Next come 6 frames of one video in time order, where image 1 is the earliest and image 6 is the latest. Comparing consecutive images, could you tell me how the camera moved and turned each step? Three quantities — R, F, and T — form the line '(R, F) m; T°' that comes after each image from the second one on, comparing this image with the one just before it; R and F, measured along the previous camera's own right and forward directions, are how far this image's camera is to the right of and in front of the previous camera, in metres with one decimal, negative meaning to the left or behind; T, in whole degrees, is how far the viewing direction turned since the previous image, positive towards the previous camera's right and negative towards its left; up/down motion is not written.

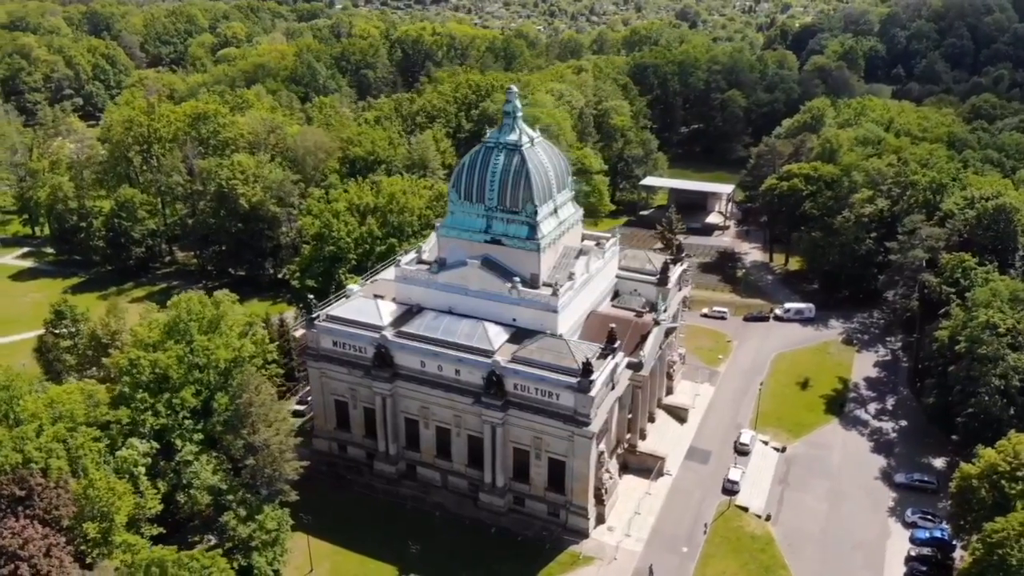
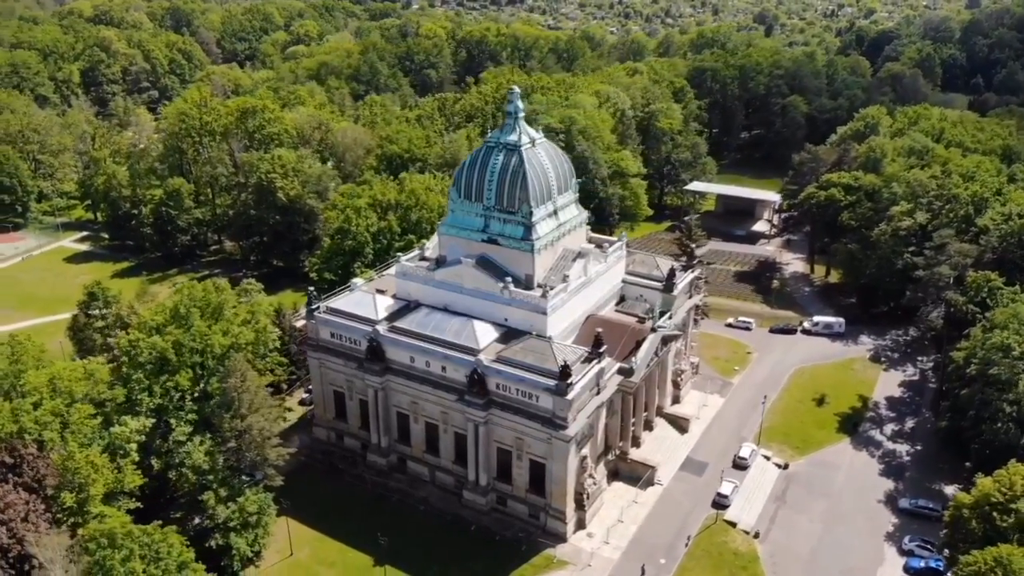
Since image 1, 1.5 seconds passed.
(+6.2, +0.3) m; -5°
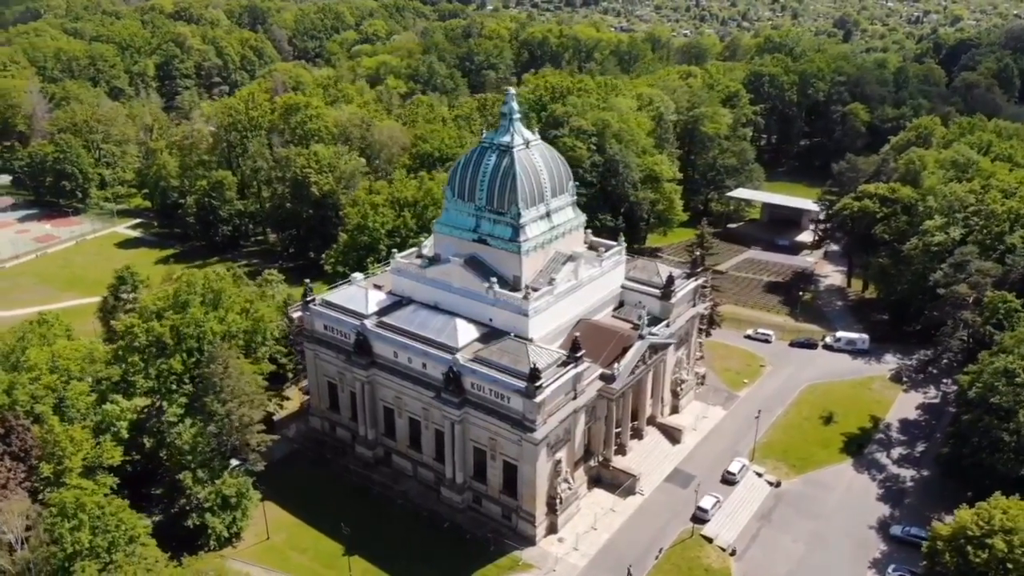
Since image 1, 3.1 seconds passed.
(+6.7, +0.3) m; -5°
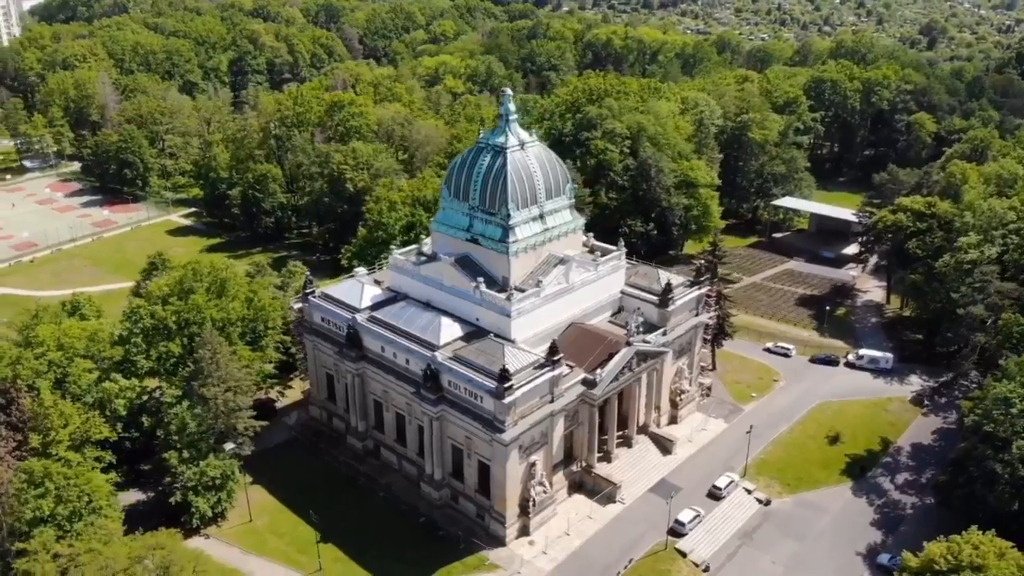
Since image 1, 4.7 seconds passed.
(+6.8, +0.2) m; -5°
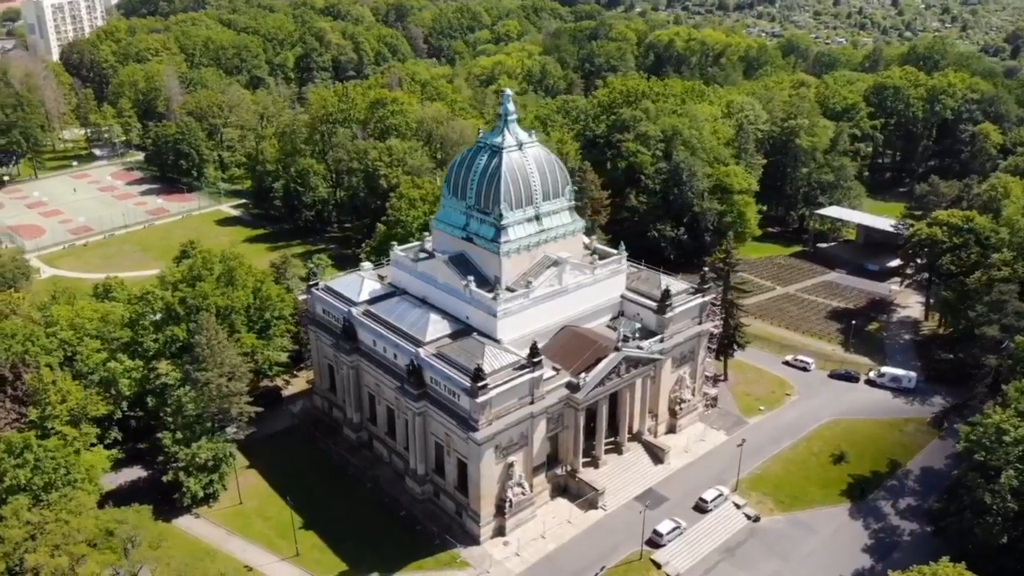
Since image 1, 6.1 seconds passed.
(+6.2, +0.2) m; -5°
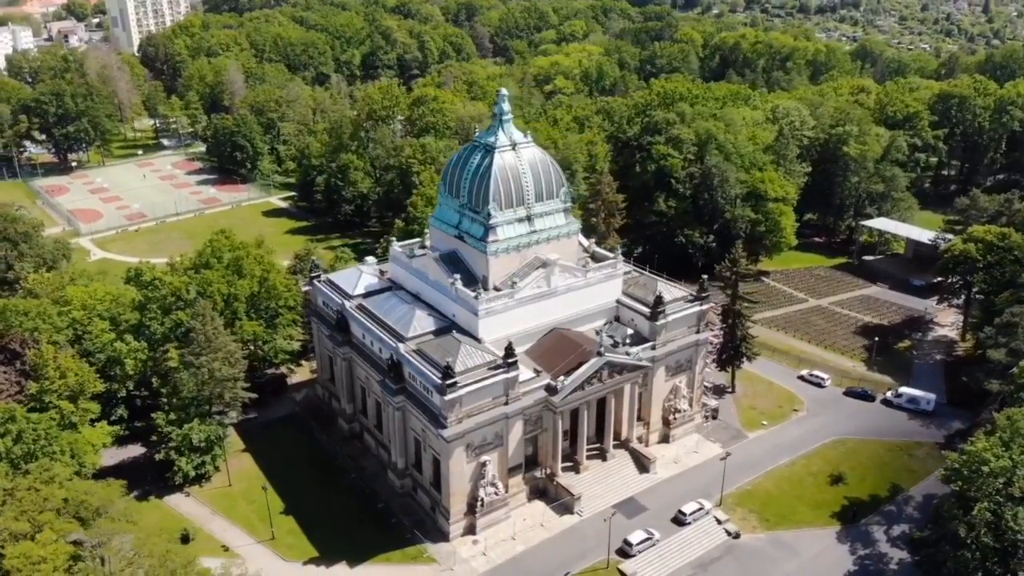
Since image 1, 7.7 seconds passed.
(+6.8, +0.3) m; -5°
